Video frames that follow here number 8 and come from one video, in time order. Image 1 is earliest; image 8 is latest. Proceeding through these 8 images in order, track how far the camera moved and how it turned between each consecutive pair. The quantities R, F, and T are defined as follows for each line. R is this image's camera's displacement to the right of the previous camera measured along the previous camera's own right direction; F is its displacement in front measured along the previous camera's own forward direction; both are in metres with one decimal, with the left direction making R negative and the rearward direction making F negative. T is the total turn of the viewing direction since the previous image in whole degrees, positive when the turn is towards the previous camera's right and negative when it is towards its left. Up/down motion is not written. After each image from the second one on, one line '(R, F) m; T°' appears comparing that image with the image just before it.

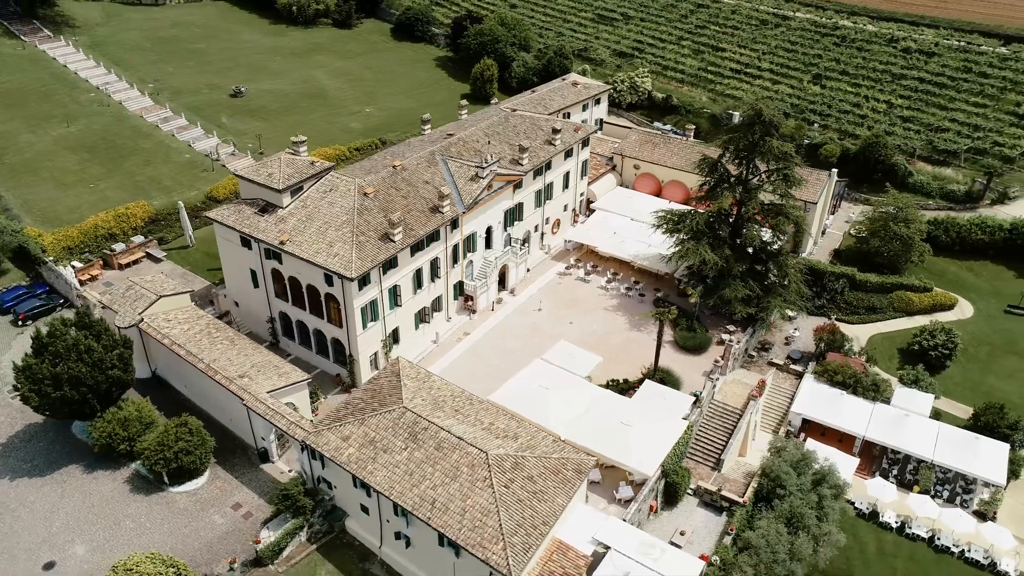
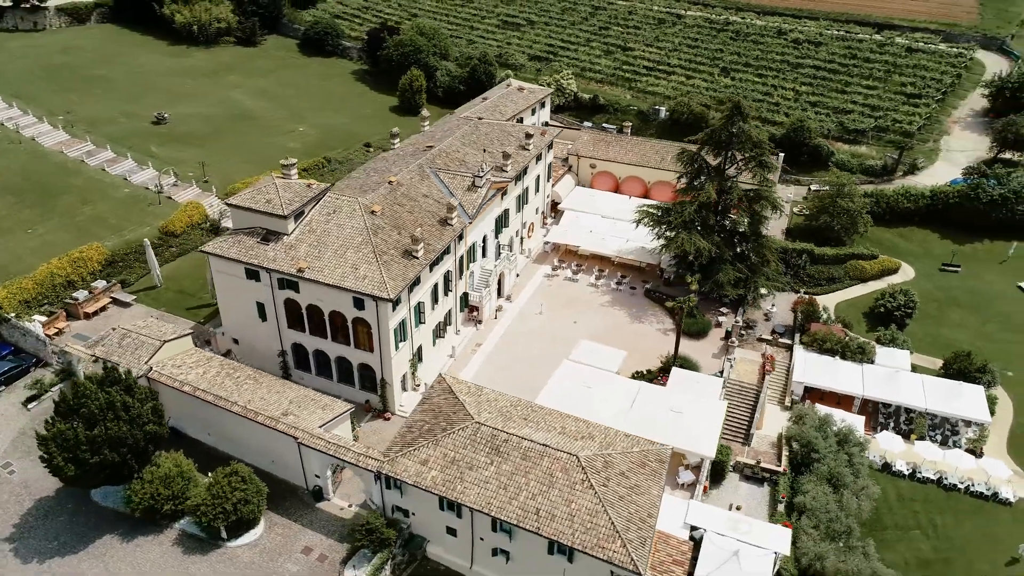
(-9.2, +0.7) m; +10°
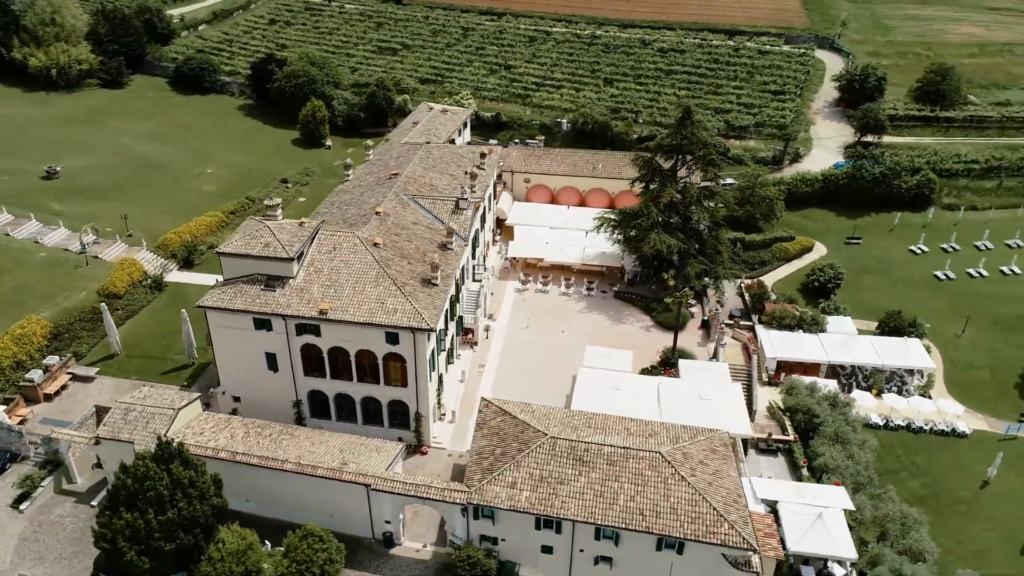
(-10.7, +0.8) m; +13°
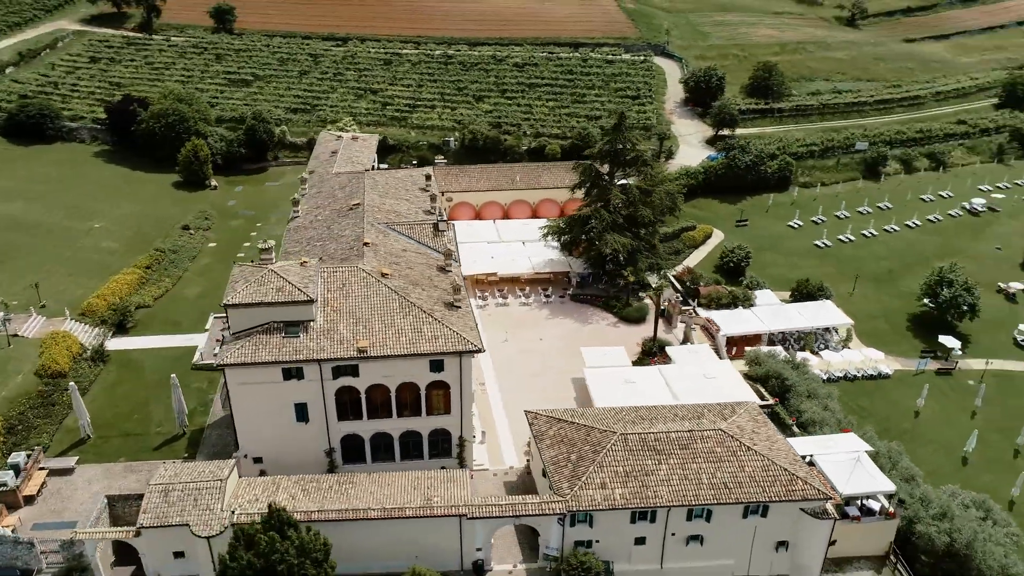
(-12.0, +0.9) m; +15°
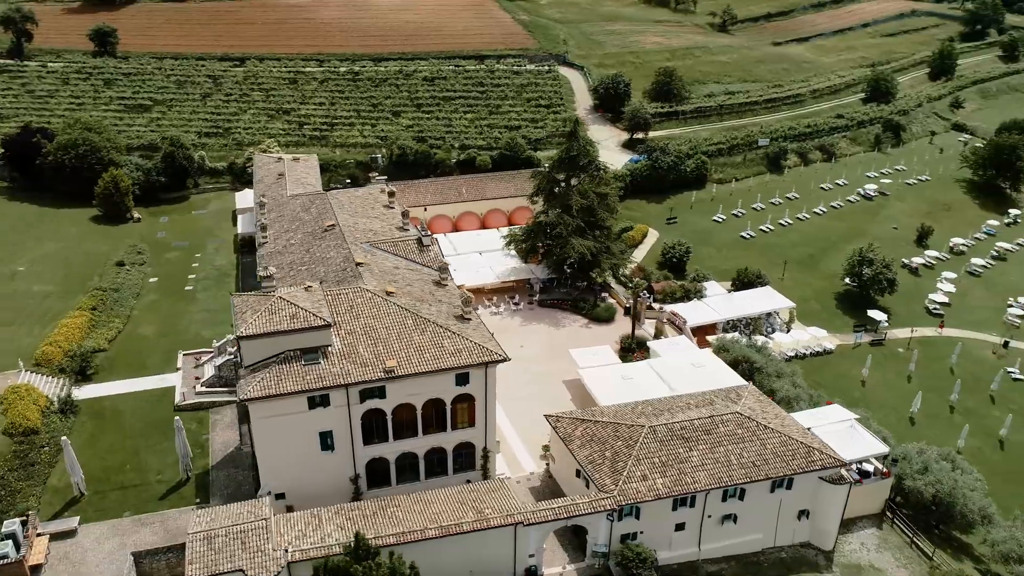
(-7.3, +0.1) m; +9°
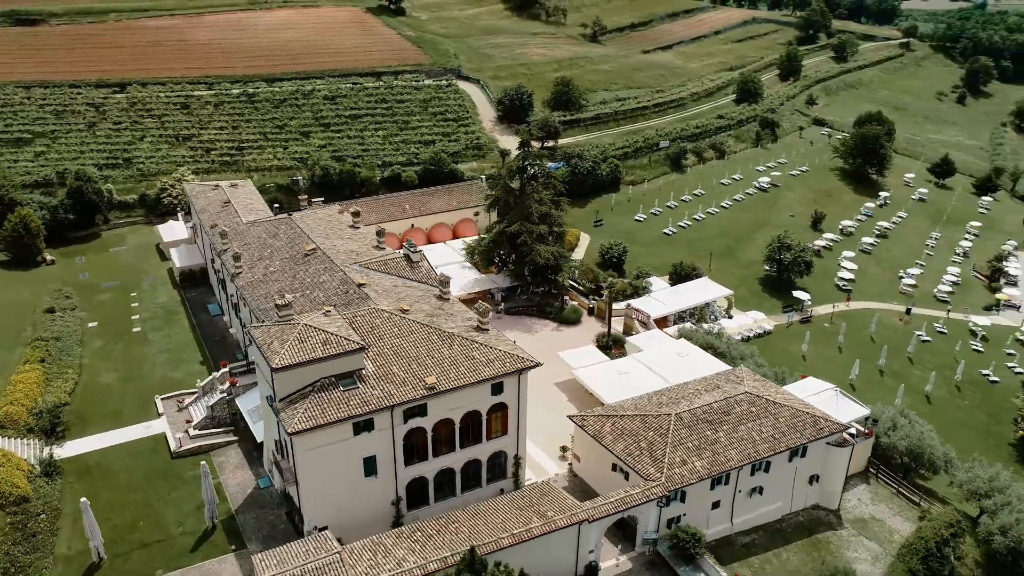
(-8.5, +0.1) m; +10°
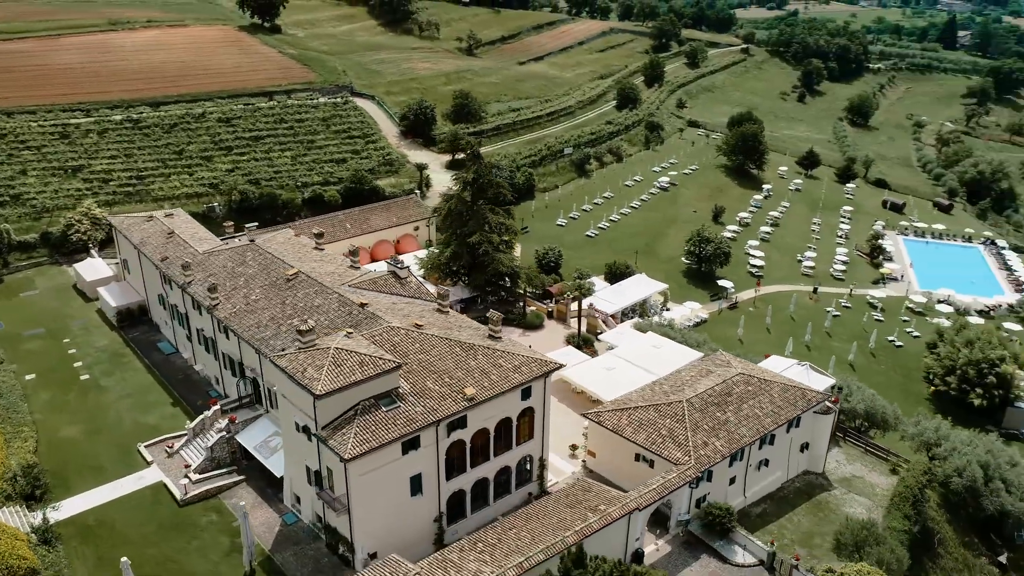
(-8.4, +0.1) m; +11°
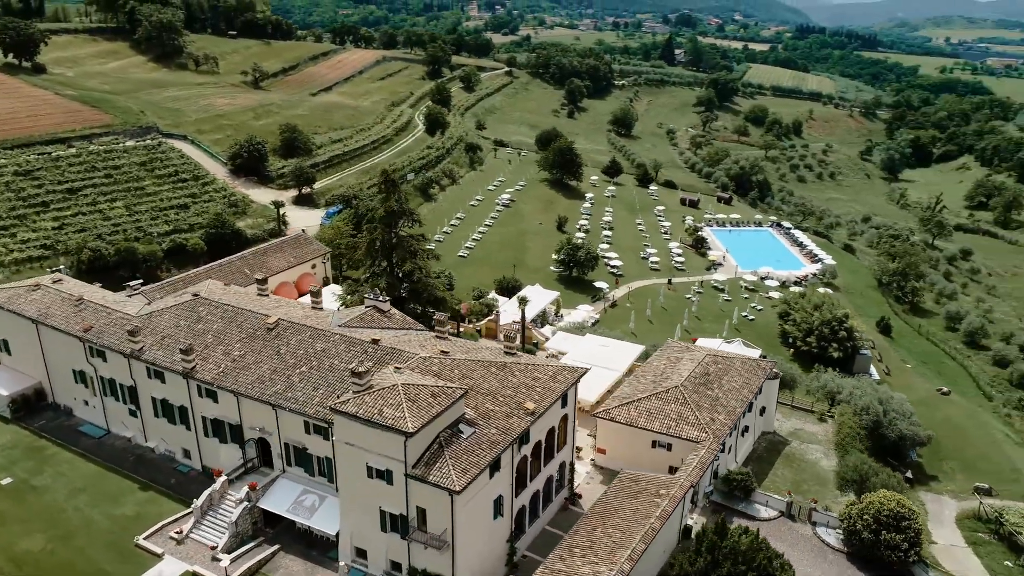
(-14.0, +1.1) m; +18°
